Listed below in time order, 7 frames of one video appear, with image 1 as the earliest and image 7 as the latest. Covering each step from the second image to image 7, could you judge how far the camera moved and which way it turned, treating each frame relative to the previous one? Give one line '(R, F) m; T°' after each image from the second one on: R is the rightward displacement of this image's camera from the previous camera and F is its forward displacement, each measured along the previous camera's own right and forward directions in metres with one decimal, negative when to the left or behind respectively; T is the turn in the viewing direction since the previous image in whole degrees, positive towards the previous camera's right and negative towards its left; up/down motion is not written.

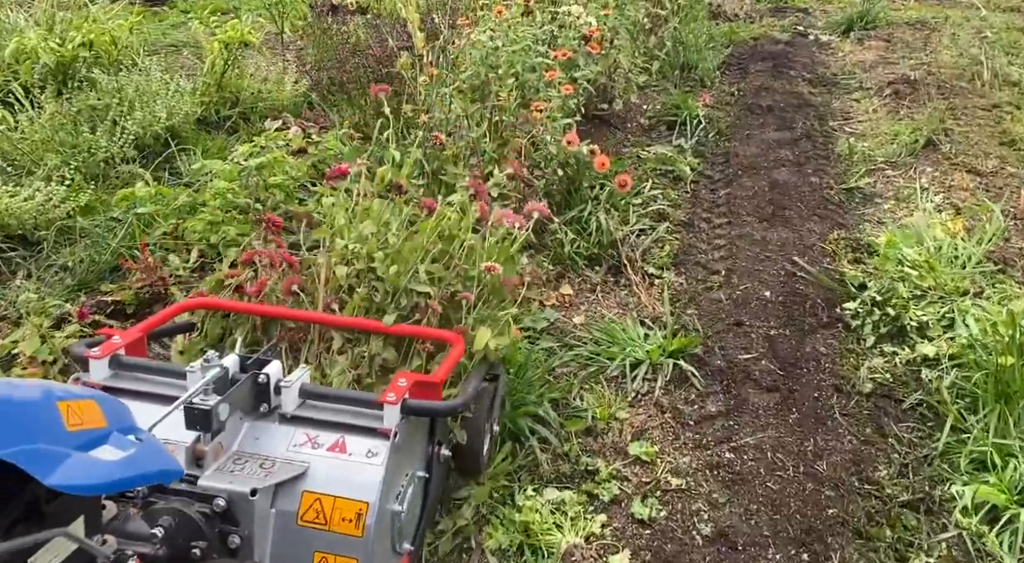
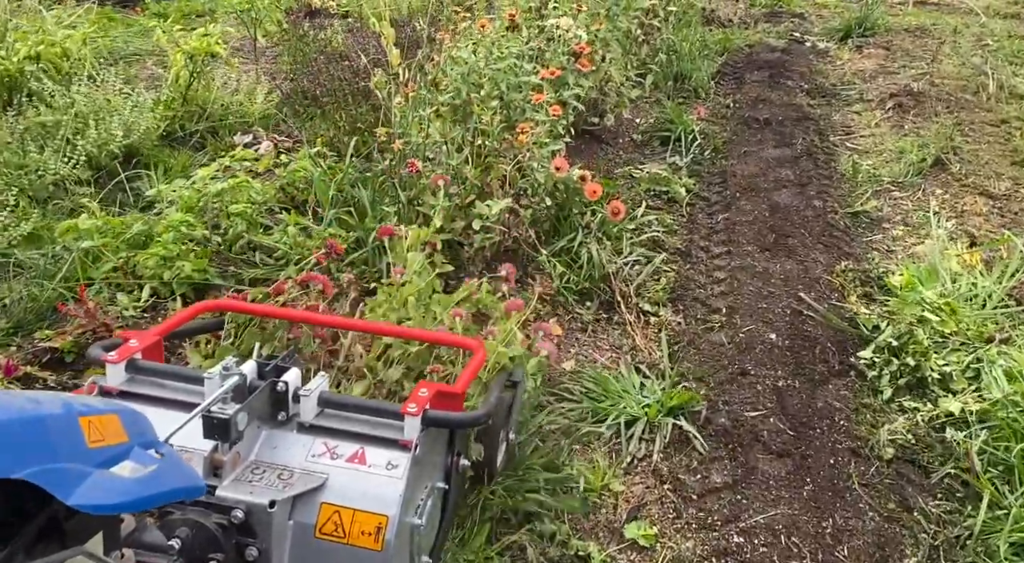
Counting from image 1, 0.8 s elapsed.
(0.0, +0.3) m; +1°
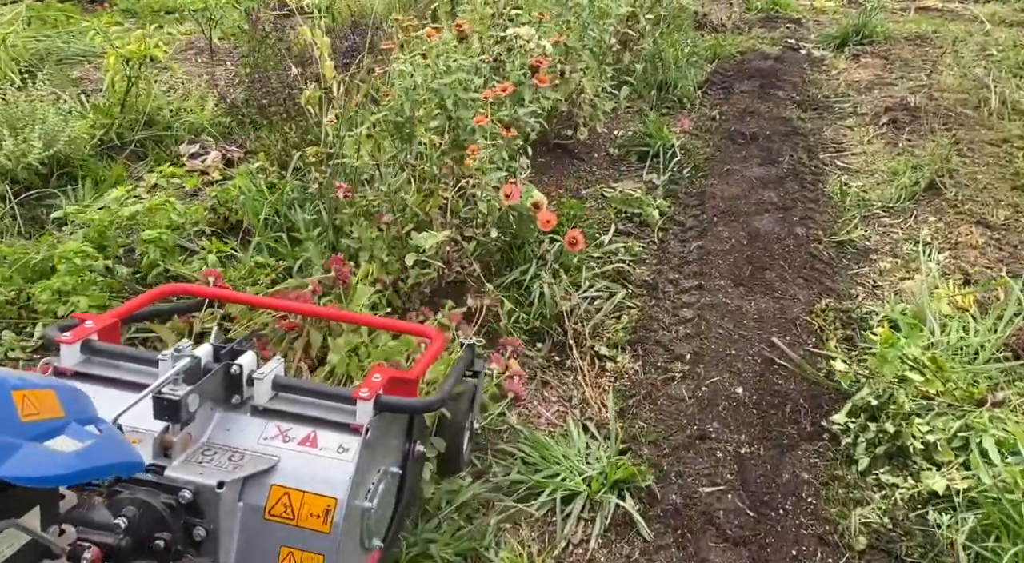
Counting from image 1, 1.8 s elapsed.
(+0.2, +0.3) m; 0°
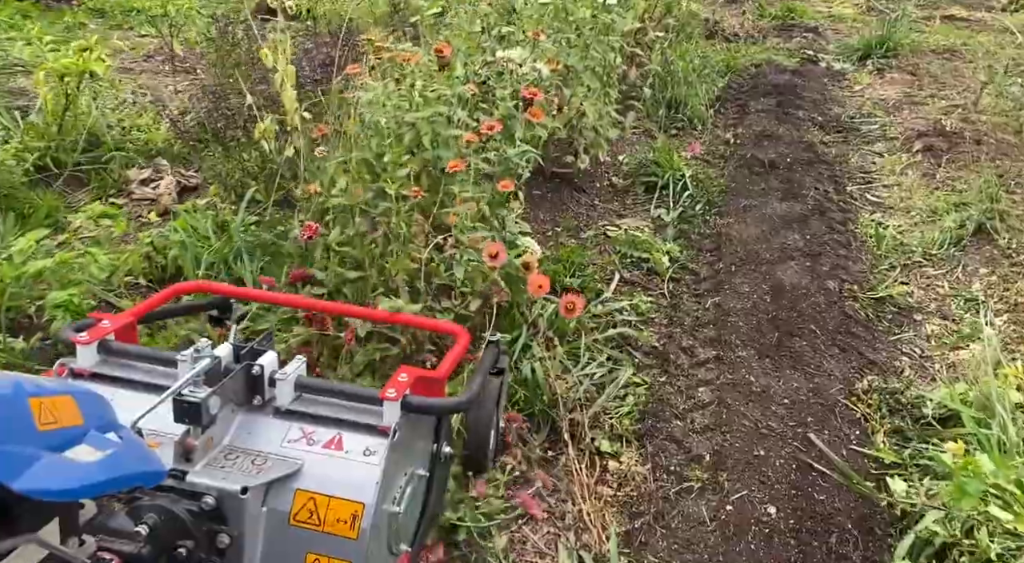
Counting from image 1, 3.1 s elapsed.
(0.0, +0.5) m; 0°
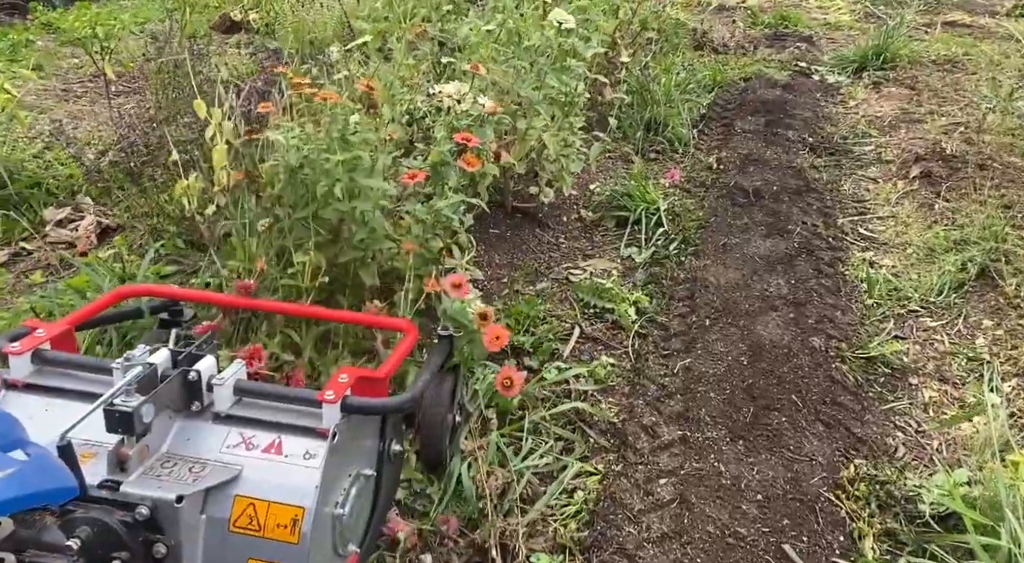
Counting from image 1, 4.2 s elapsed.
(+0.2, +0.4) m; 0°
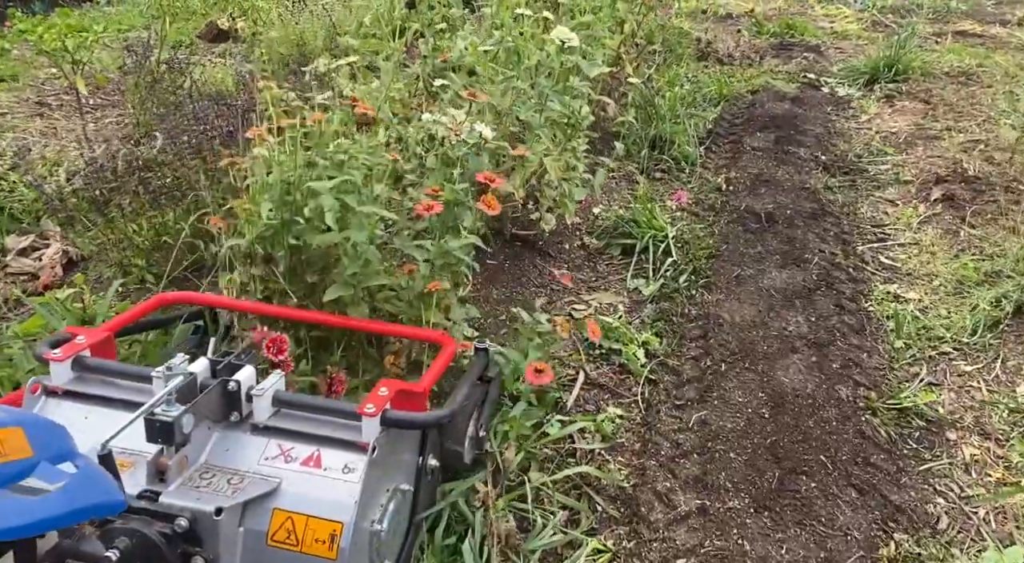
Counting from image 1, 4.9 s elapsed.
(0.0, +0.3) m; 0°
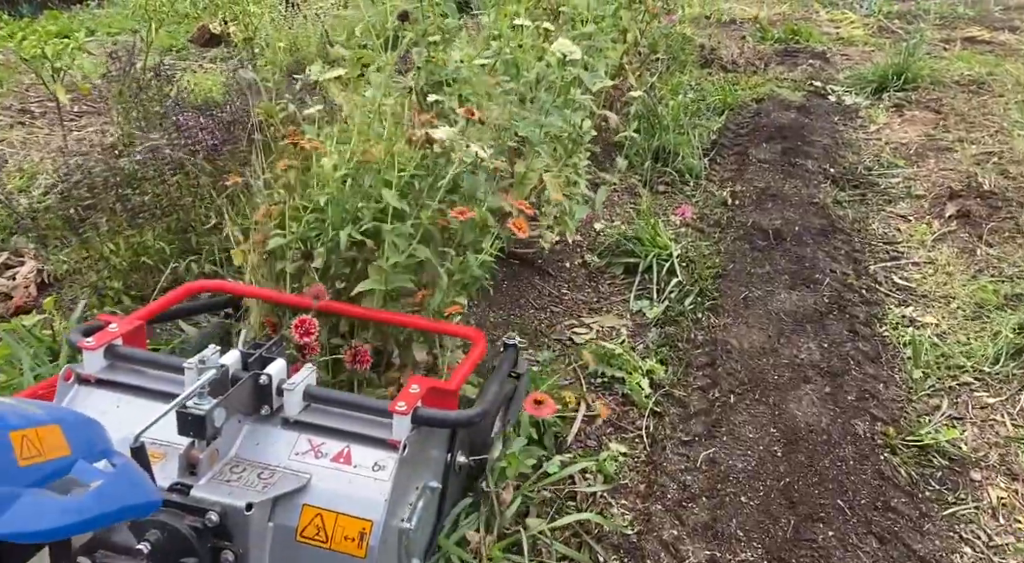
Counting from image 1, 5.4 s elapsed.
(0.0, +0.2) m; 0°
